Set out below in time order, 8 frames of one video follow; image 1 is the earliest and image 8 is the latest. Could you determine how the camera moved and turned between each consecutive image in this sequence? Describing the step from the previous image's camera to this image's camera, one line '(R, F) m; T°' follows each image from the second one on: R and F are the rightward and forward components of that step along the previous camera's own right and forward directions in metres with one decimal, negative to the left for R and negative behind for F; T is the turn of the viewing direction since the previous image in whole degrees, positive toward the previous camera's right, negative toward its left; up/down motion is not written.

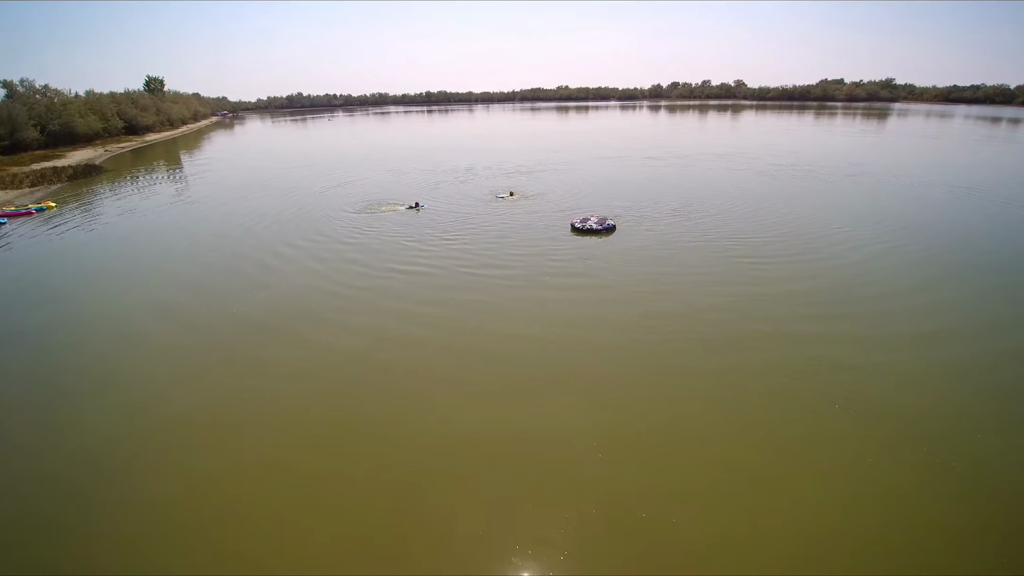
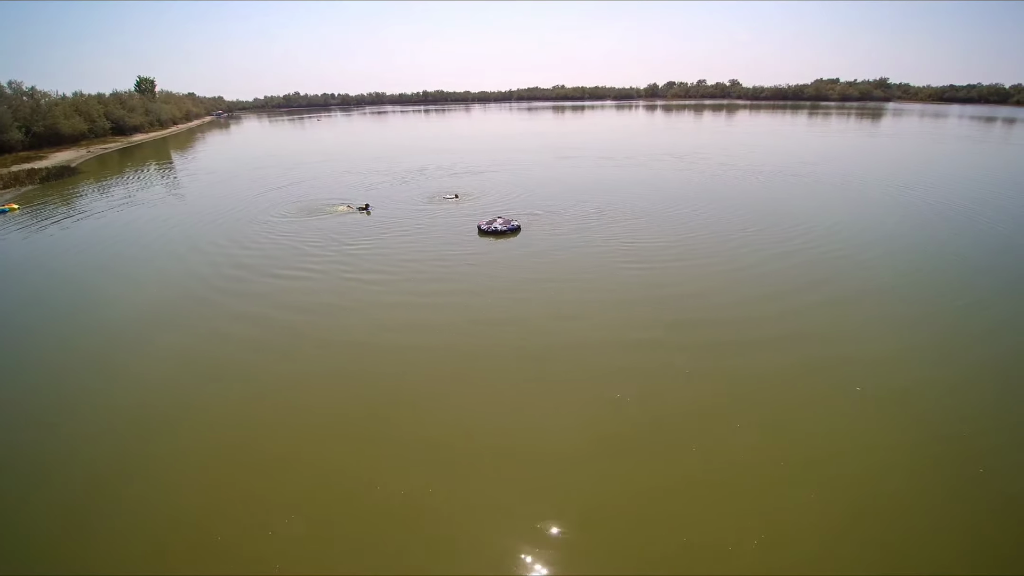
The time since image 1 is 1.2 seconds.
(+2.4, -0.6) m; 0°
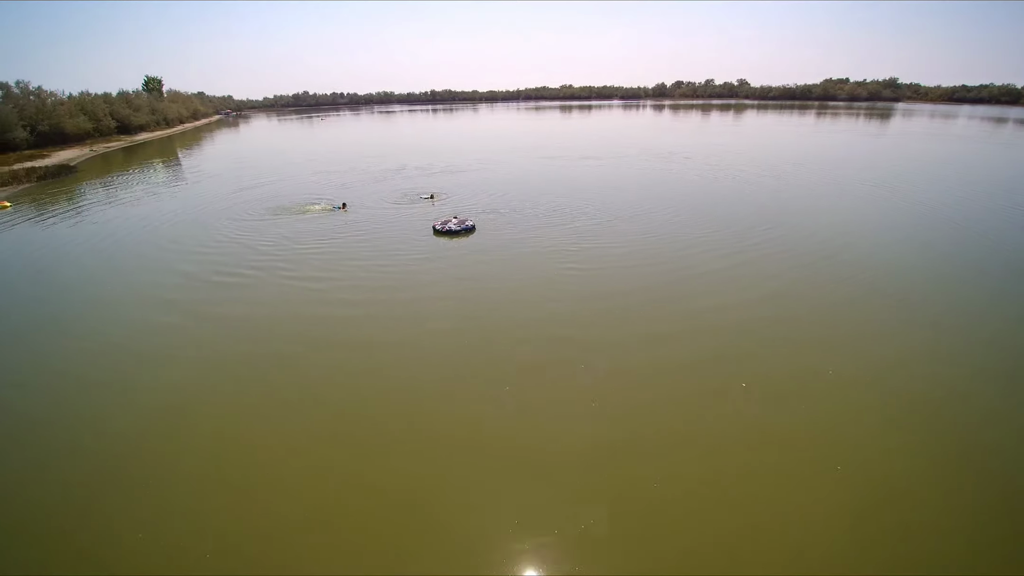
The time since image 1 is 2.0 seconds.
(+1.4, -0.1) m; -1°
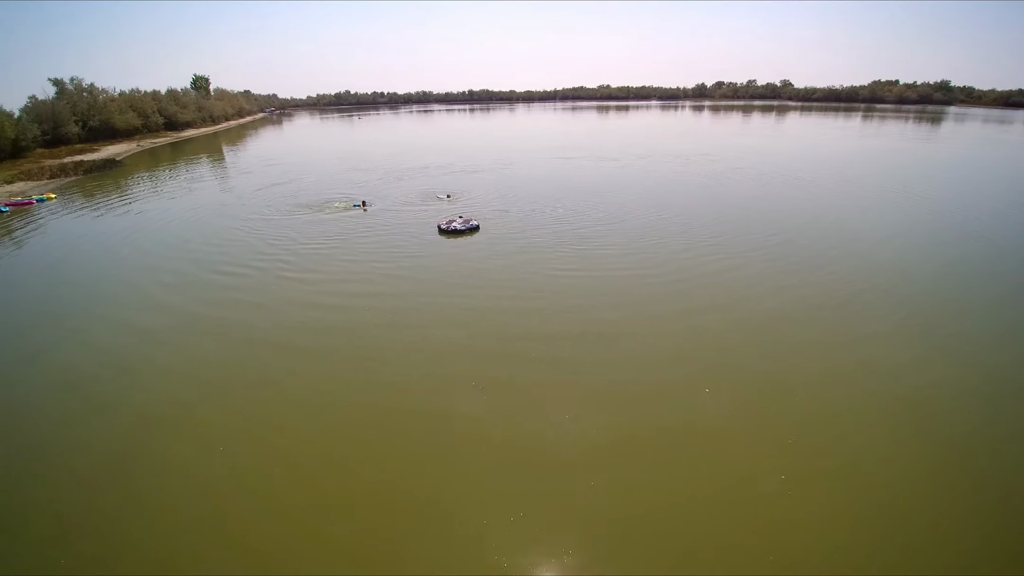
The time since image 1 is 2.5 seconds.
(+0.7, +0.2) m; -3°
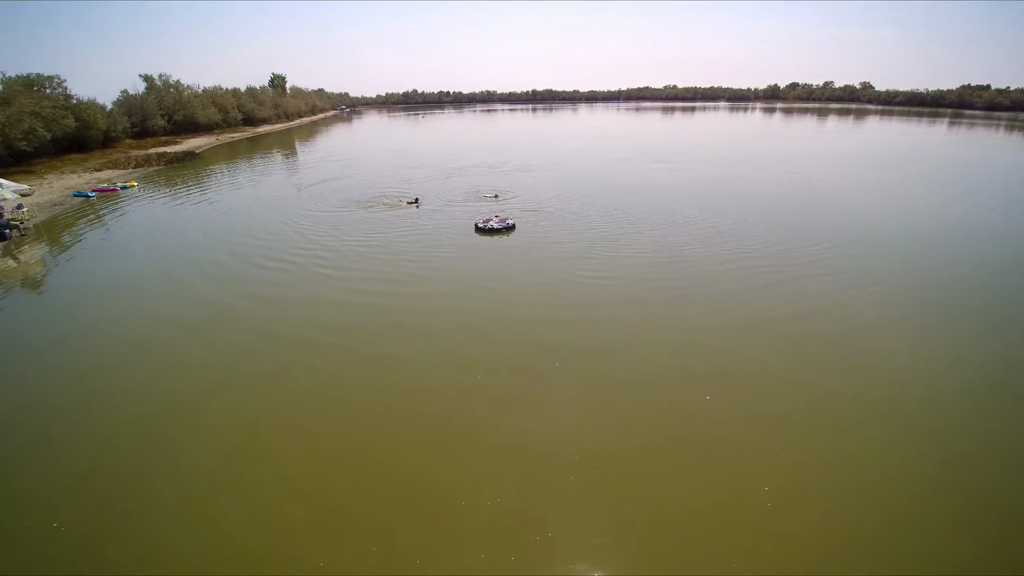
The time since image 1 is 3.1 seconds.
(+0.4, +0.7) m; -6°
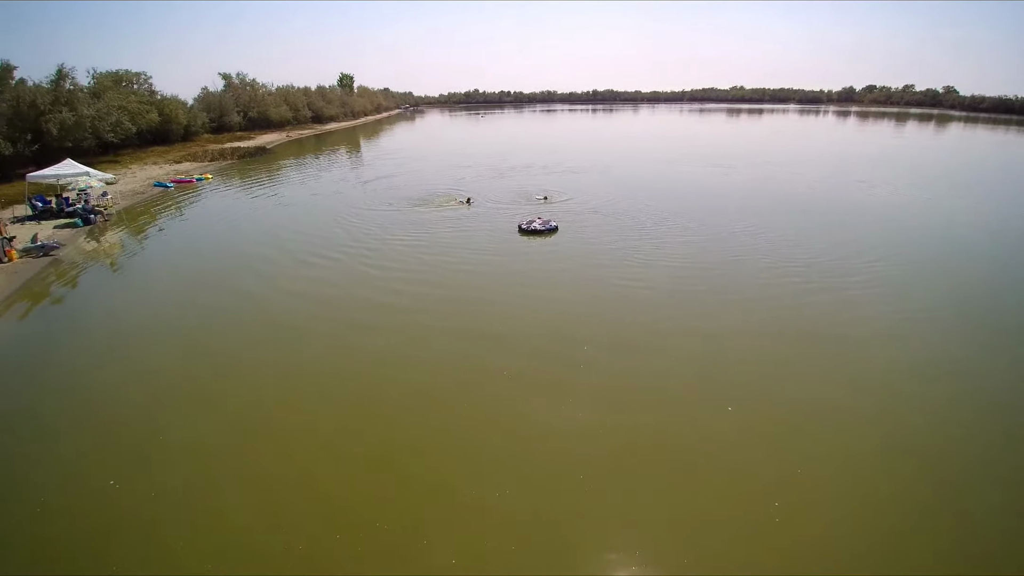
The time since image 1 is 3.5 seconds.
(+0.2, +0.4) m; -6°
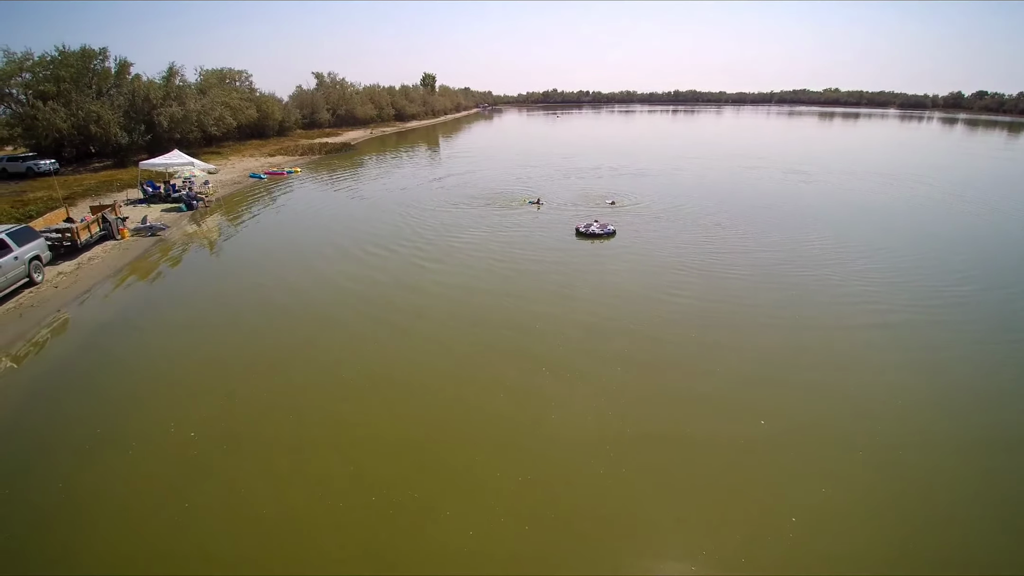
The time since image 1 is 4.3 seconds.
(+0.3, 0.0) m; -8°
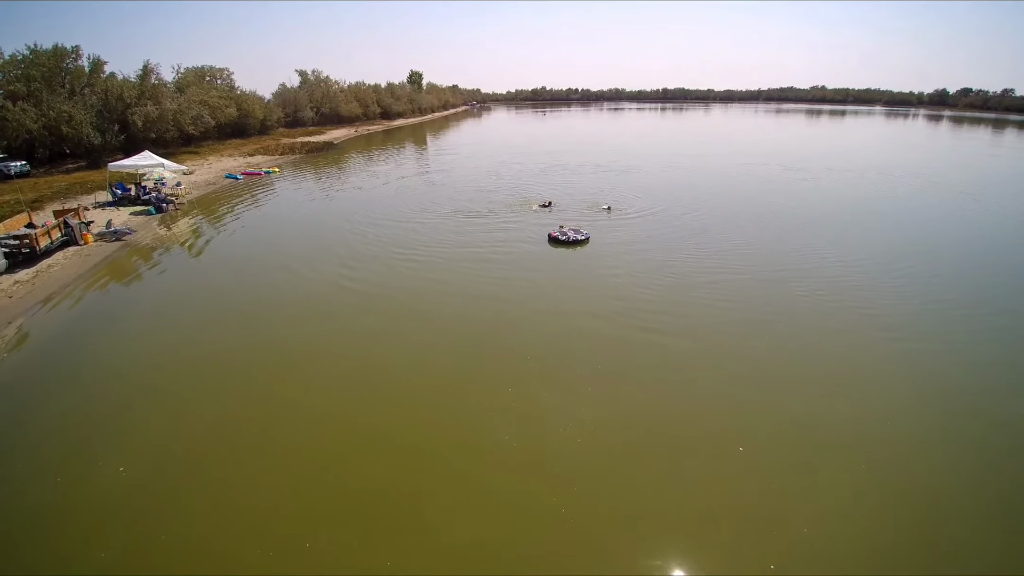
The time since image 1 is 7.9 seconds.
(+0.4, +0.2) m; +1°
